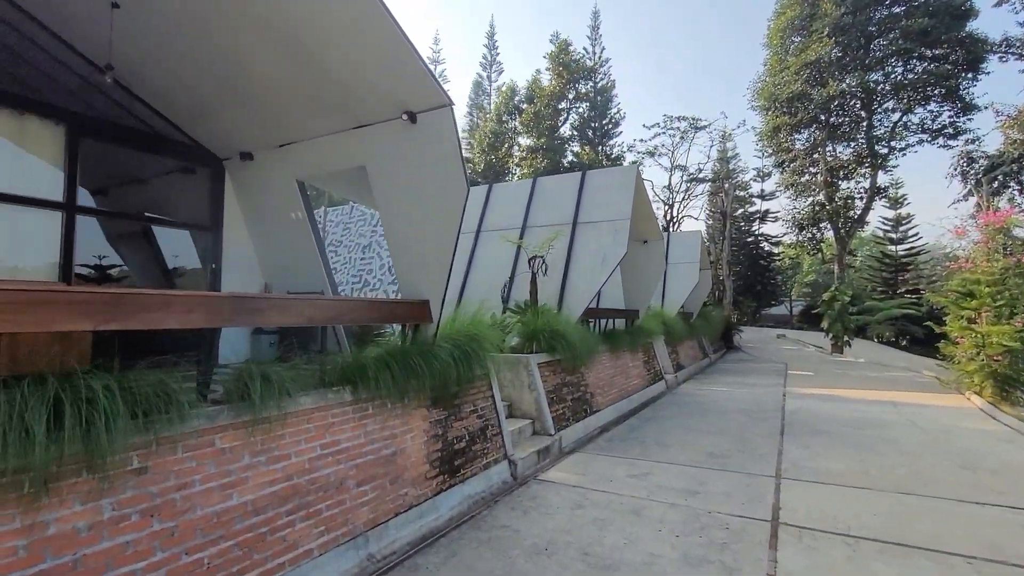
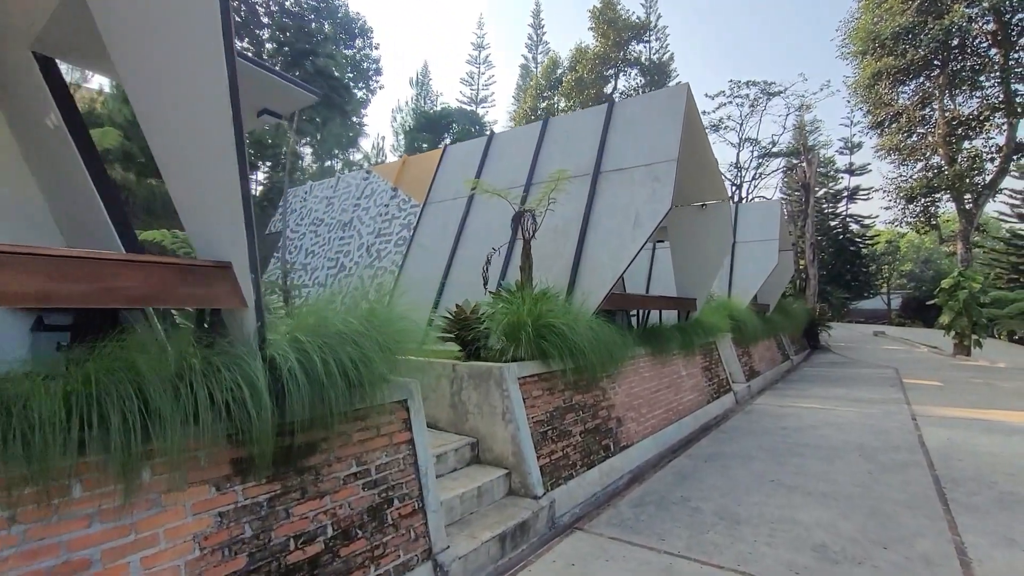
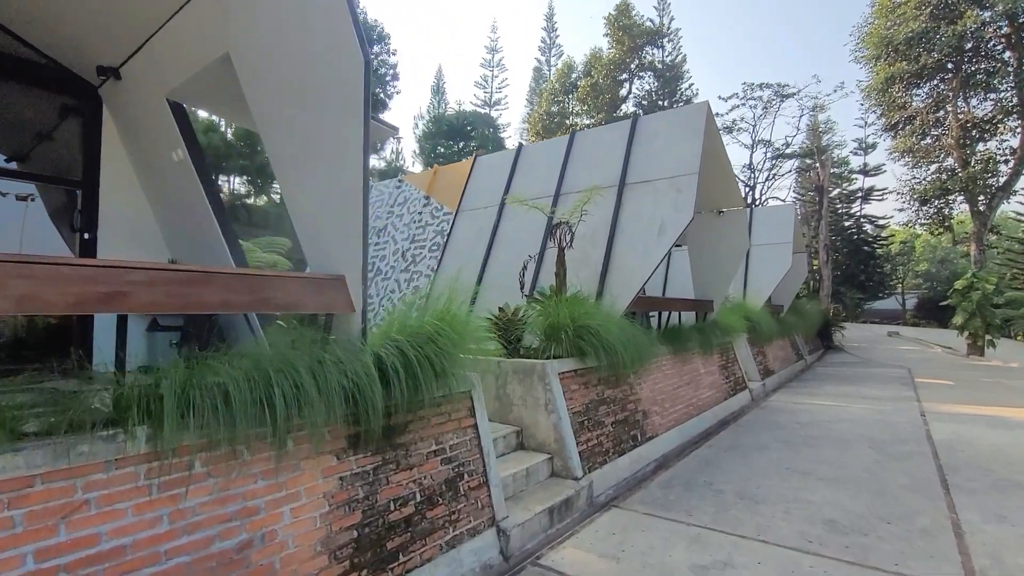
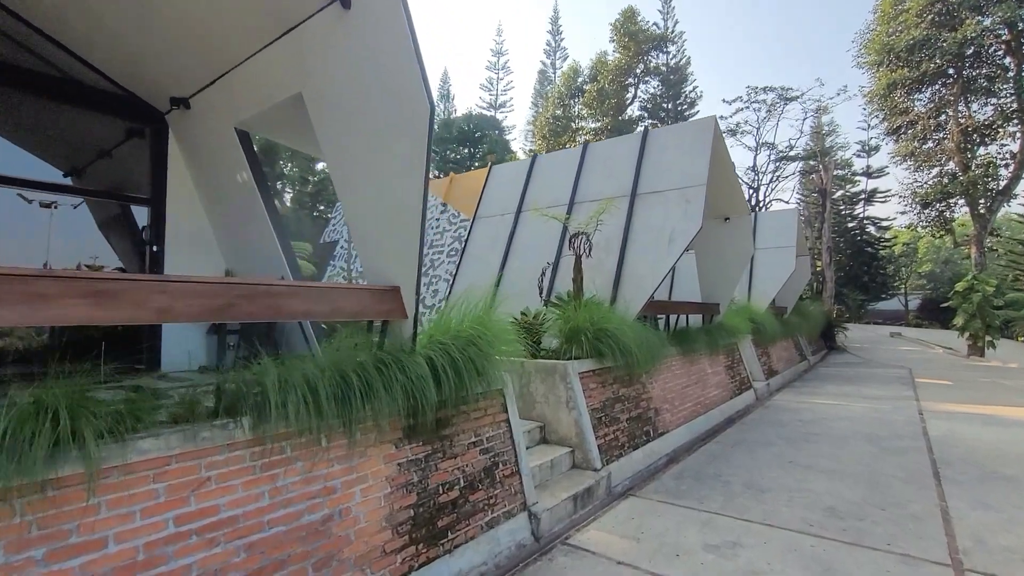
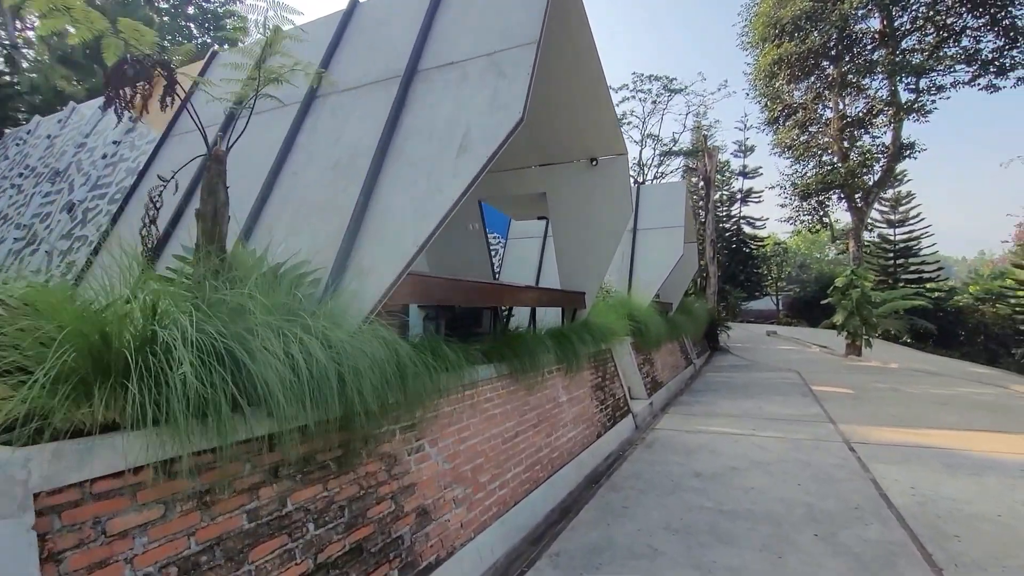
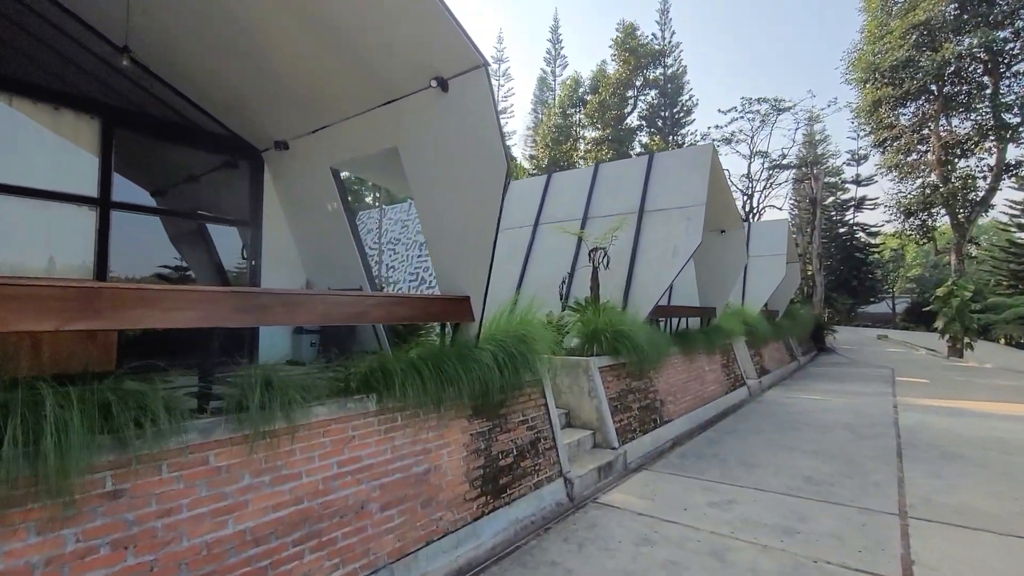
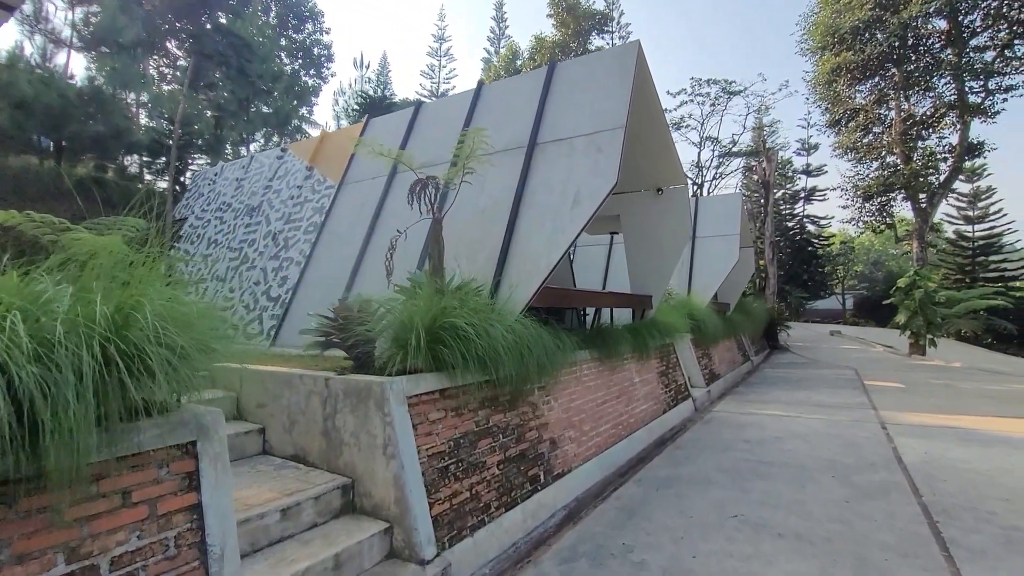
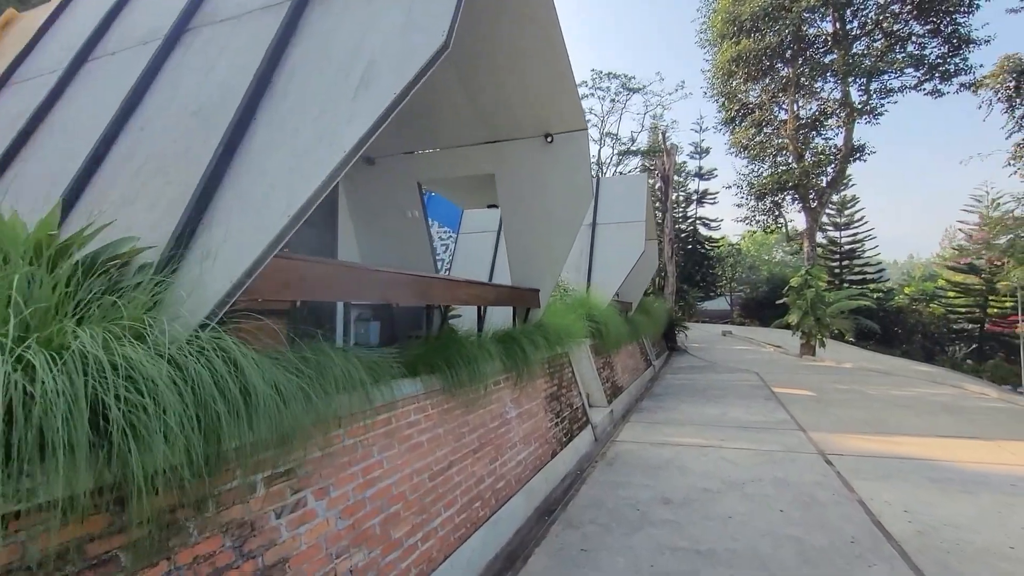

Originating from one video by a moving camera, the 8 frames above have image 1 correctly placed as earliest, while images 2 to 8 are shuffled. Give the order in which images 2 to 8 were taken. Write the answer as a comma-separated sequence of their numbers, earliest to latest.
6, 4, 3, 2, 7, 5, 8
